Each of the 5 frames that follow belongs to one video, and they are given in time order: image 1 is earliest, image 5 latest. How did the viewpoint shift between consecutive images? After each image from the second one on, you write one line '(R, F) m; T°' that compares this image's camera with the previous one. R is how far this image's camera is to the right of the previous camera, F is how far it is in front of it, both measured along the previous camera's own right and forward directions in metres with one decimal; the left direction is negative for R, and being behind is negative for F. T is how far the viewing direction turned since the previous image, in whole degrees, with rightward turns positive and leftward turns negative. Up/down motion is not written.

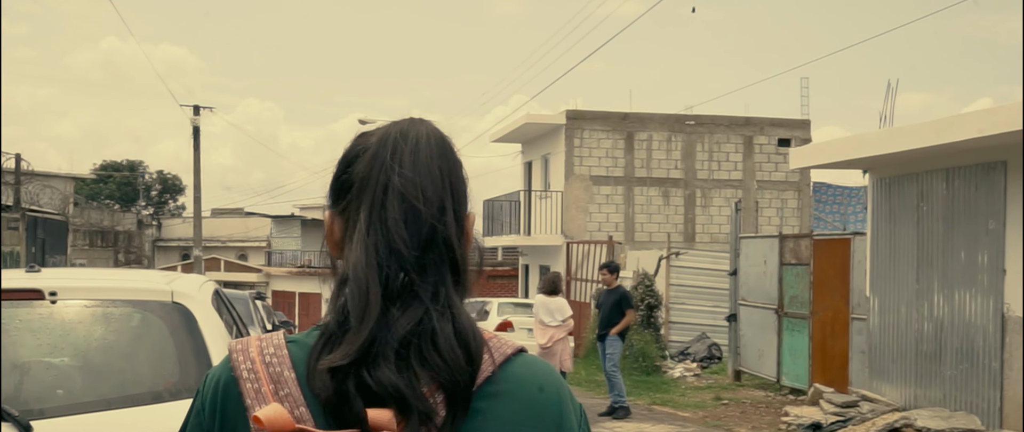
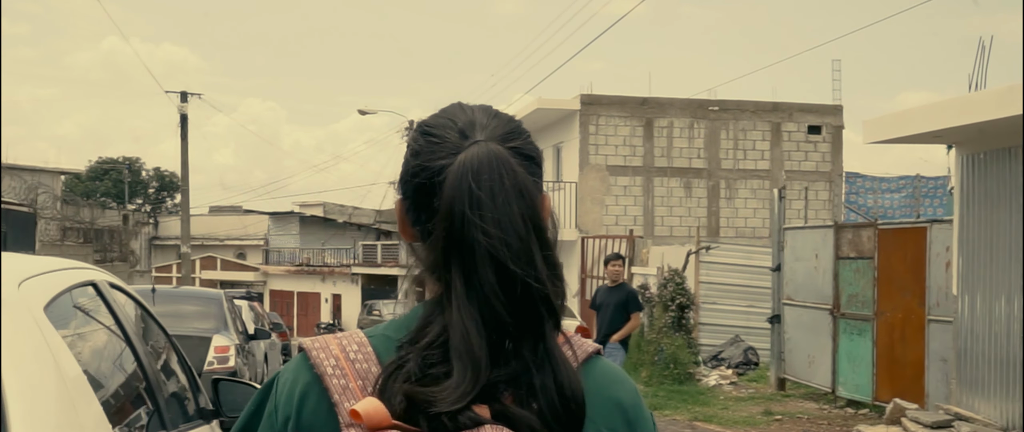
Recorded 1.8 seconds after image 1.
(-0.2, +1.5) m; 0°
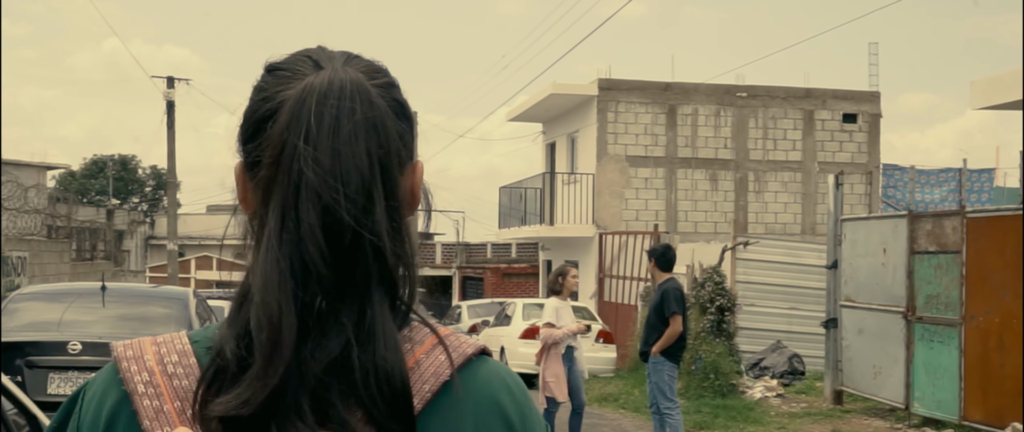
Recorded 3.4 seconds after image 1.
(-0.2, +1.5) m; 0°
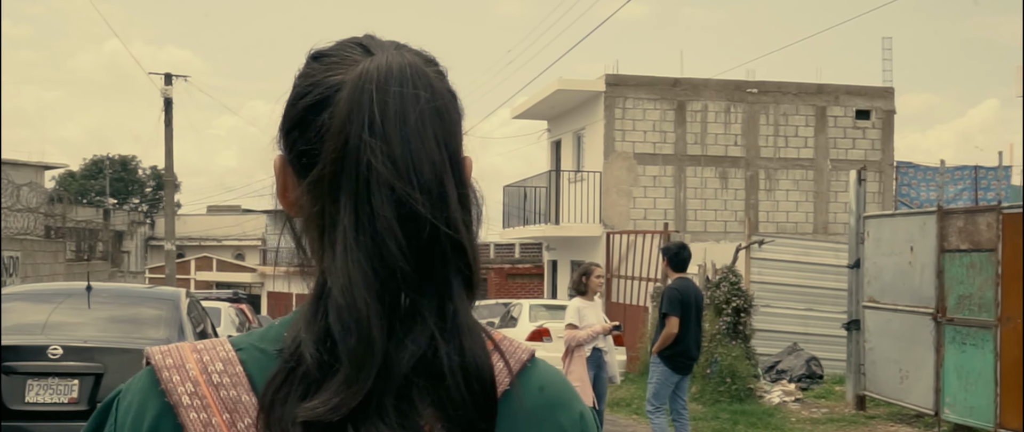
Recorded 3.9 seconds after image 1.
(-0.1, +0.4) m; 0°
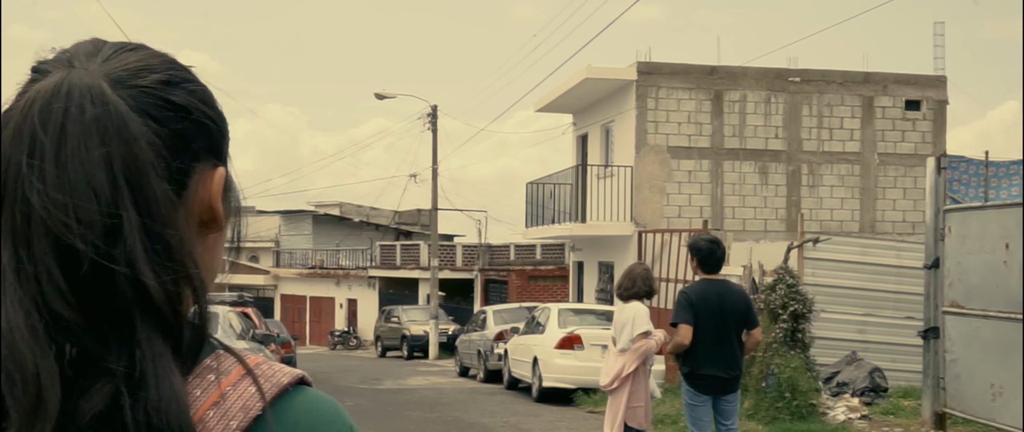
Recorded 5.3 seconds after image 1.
(-0.1, +1.1) m; -1°
